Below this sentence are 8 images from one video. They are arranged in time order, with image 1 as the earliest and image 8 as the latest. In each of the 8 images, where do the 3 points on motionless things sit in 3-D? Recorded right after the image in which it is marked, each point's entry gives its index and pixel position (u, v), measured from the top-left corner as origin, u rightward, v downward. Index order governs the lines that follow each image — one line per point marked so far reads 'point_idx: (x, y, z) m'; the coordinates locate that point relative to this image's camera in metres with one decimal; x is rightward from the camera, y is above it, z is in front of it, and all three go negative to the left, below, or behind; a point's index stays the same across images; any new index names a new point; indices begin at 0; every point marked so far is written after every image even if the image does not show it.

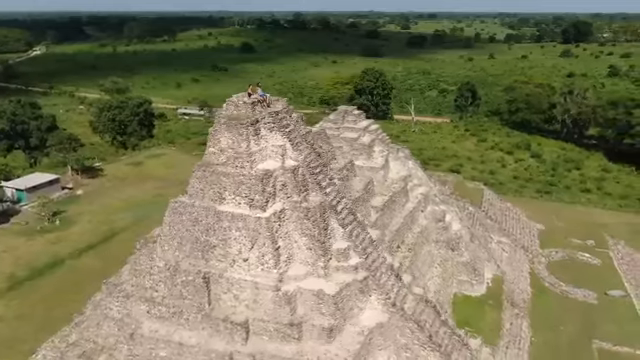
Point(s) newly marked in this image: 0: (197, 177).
0: (-3.2, +0.1, +12.5) m
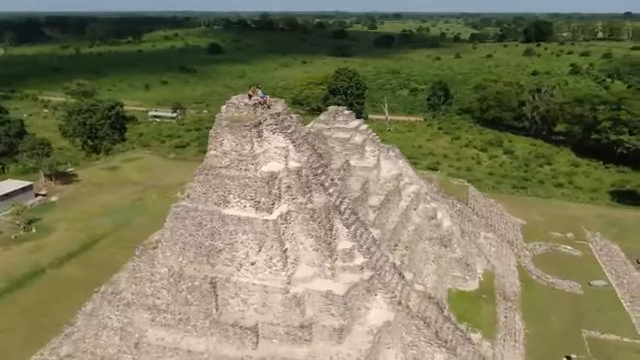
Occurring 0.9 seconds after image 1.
0: (-3.1, 0.0, +12.3) m
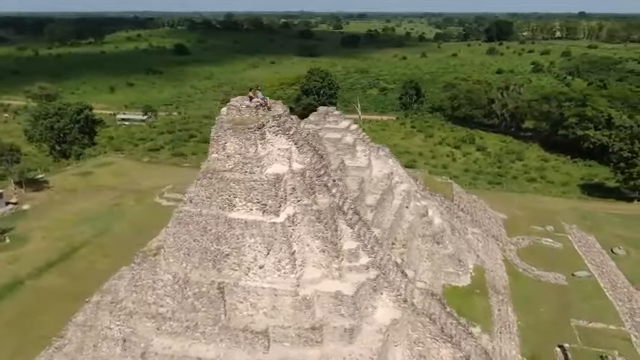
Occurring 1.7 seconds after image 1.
0: (-2.9, -0.1, +12.1) m
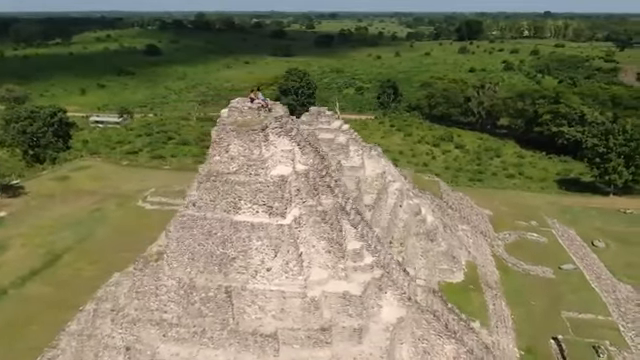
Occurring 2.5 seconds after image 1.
0: (-2.8, -0.2, +12.0) m
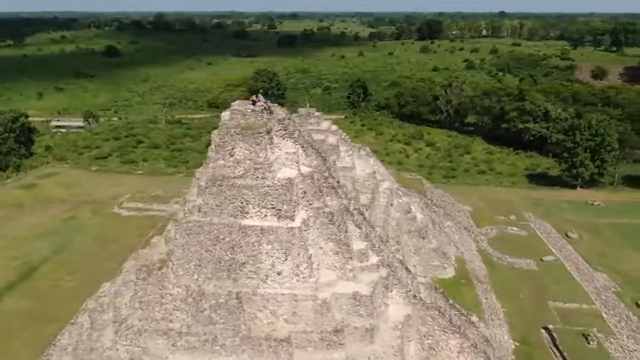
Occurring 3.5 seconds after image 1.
0: (-2.6, -0.3, +11.7) m
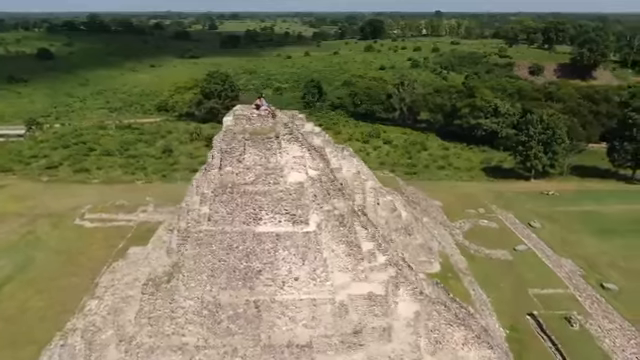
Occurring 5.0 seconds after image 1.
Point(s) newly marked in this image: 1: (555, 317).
0: (-2.3, -0.5, +11.4) m
1: (+8.7, -5.1, +18.0) m
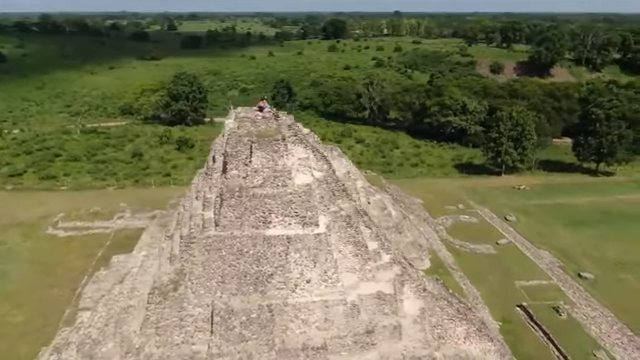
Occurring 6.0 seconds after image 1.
0: (-2.1, -0.6, +11.3) m
1: (+8.5, -4.9, +18.7) m
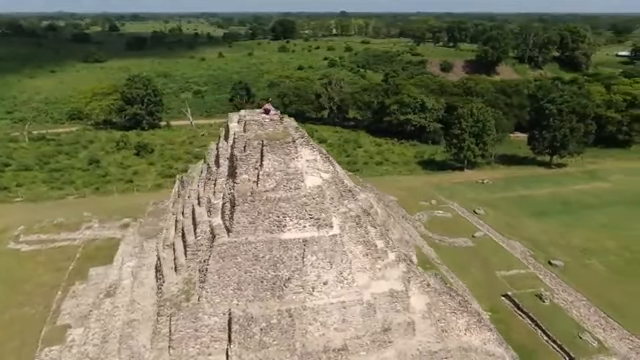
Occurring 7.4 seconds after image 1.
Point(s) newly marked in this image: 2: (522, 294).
0: (-1.7, -0.7, +11.0) m
1: (+8.2, -4.7, +19.5) m
2: (+8.1, -4.6, +19.6) m
